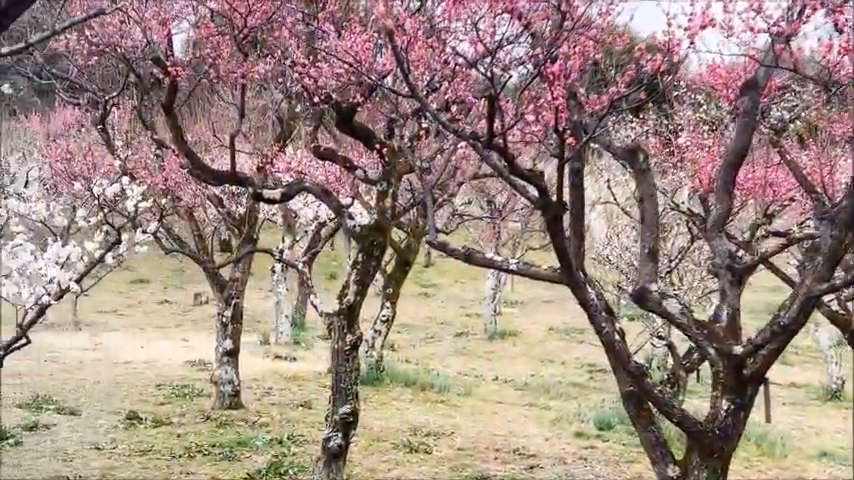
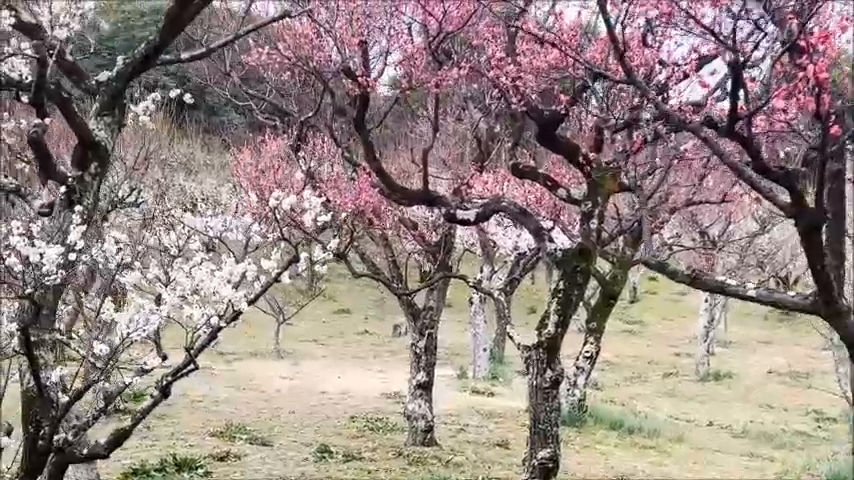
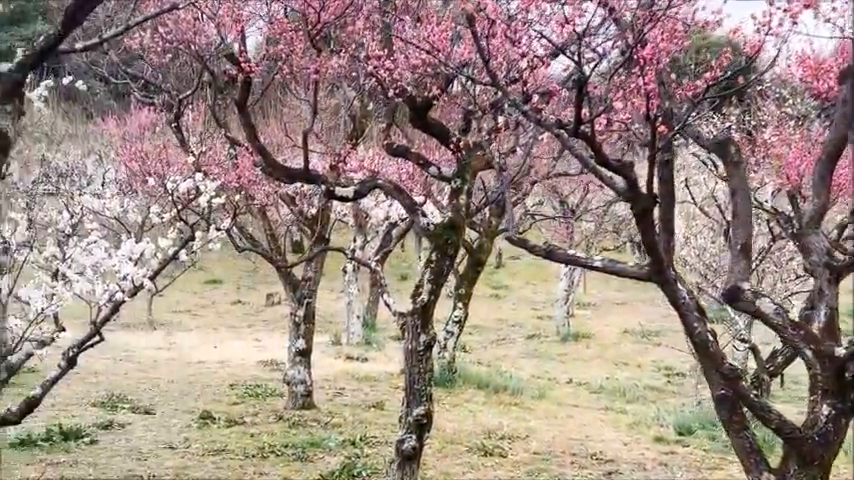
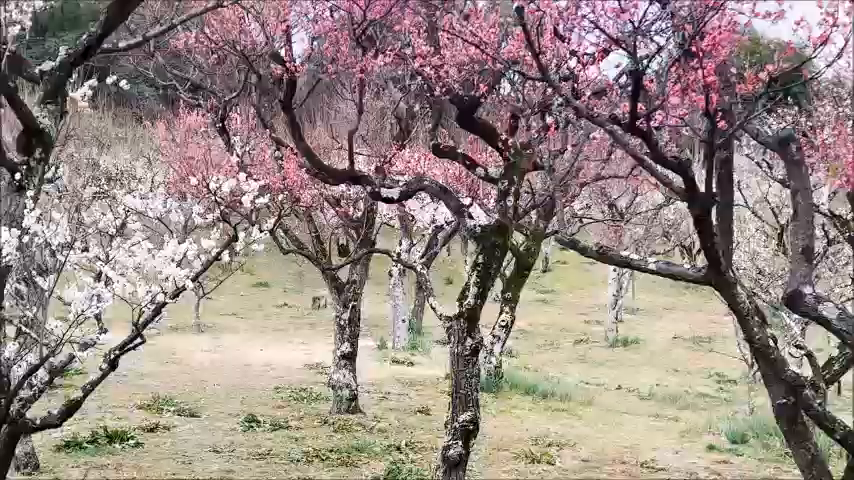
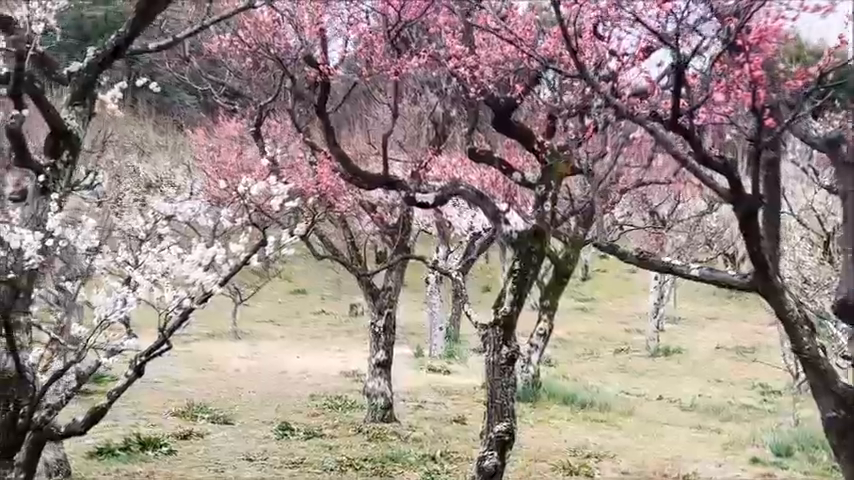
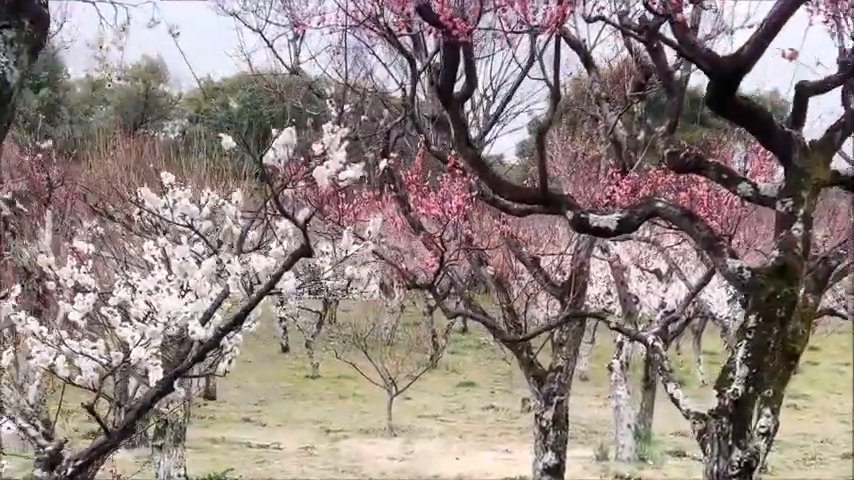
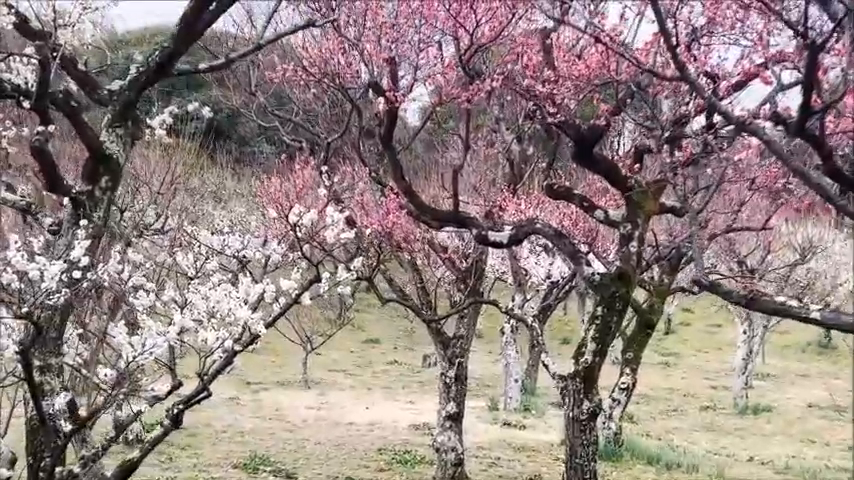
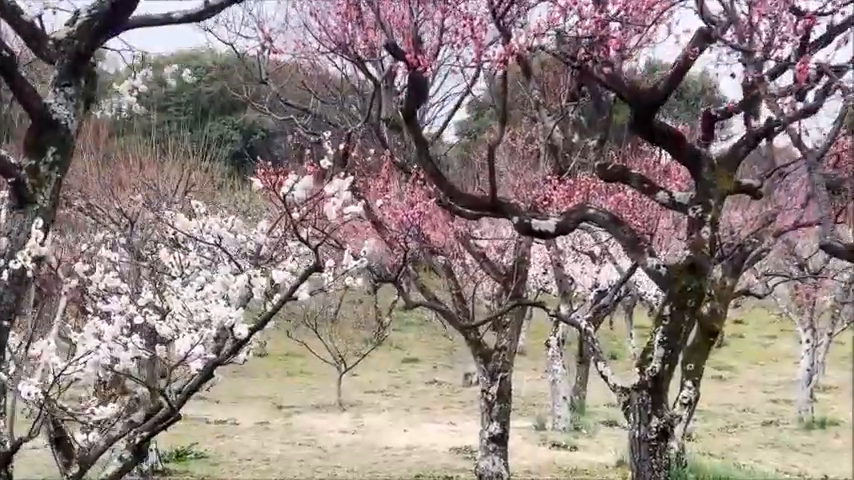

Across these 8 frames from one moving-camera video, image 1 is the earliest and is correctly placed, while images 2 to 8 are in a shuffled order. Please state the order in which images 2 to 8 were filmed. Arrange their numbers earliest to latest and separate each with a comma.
3, 4, 5, 2, 7, 8, 6
